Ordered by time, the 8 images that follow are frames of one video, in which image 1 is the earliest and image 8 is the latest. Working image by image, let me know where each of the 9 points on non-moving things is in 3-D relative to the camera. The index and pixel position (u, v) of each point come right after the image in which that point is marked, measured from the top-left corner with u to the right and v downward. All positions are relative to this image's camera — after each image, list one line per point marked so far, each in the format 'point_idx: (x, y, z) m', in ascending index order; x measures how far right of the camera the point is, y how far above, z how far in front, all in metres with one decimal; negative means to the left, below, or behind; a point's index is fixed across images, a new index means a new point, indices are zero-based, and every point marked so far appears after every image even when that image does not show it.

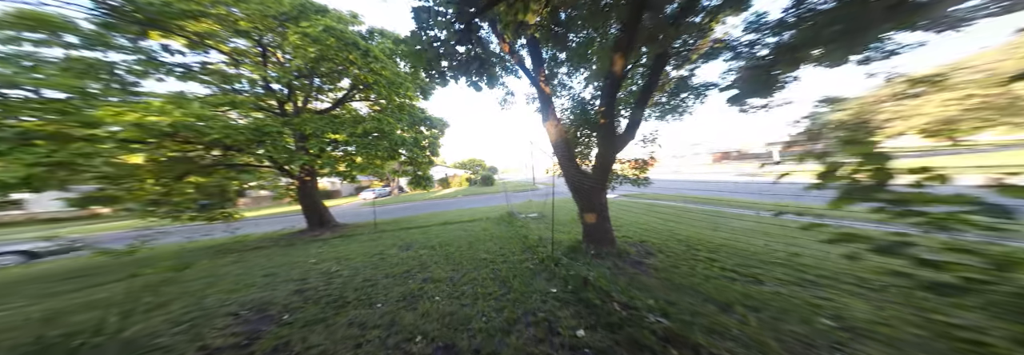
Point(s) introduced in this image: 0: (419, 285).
0: (-1.9, -2.3, +4.4) m
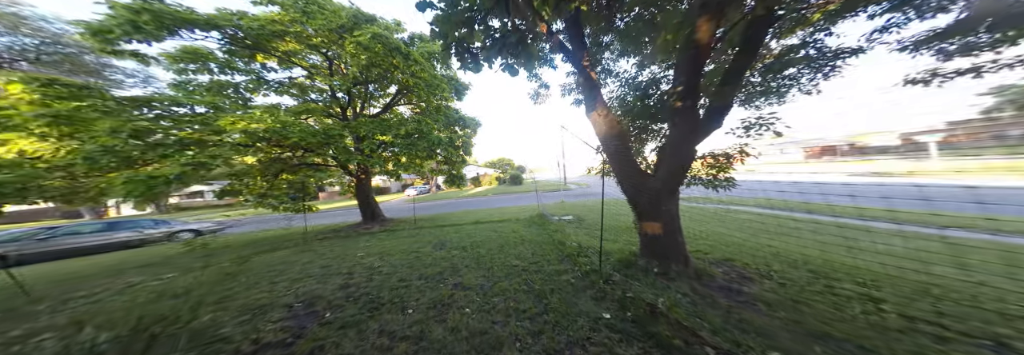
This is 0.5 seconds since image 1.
0: (-1.2, -2.2, +4.3) m
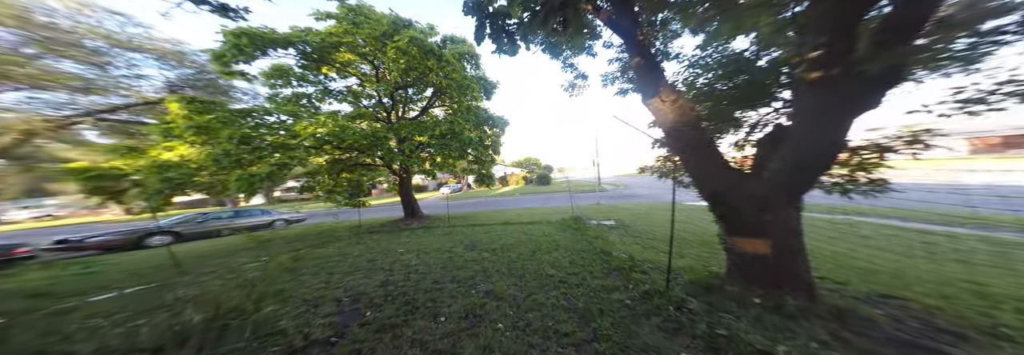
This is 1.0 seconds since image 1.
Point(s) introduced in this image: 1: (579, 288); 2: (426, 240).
0: (-0.6, -2.2, +4.1) m
1: (+1.2, -2.0, +4.0) m
2: (-3.0, -2.1, +7.6) m
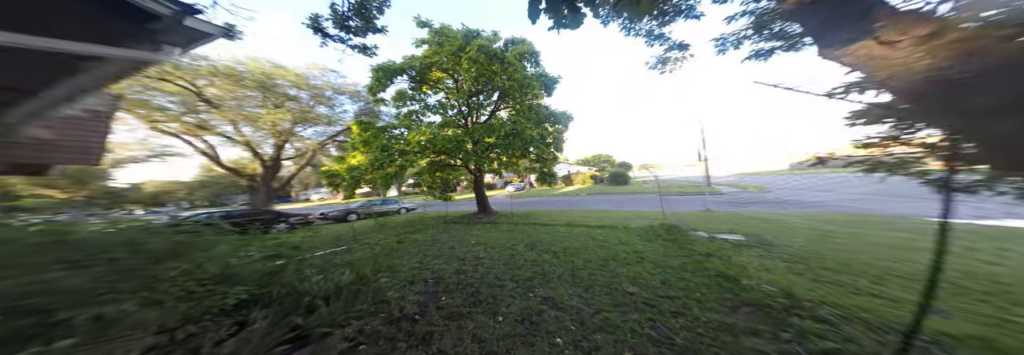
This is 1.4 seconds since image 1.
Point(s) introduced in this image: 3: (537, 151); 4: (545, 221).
0: (+0.5, -2.1, +3.6) m
1: (+2.2, -1.9, +3.0) m
2: (-0.7, -2.0, +7.7) m
3: (+1.3, +1.3, +11.1) m
4: (+1.3, -1.8, +9.3) m
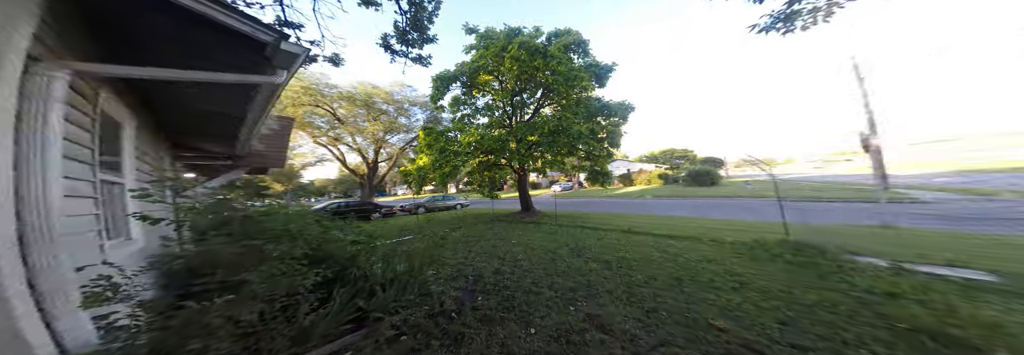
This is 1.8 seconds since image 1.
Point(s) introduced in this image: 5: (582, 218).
0: (+0.9, -1.9, +2.9) m
1: (+2.4, -1.7, +1.8) m
2: (+0.8, -1.9, +7.1) m
3: (+3.6, +1.3, +10.0) m
4: (+3.1, -1.7, +8.1) m
5: (+3.2, -1.8, +9.9) m
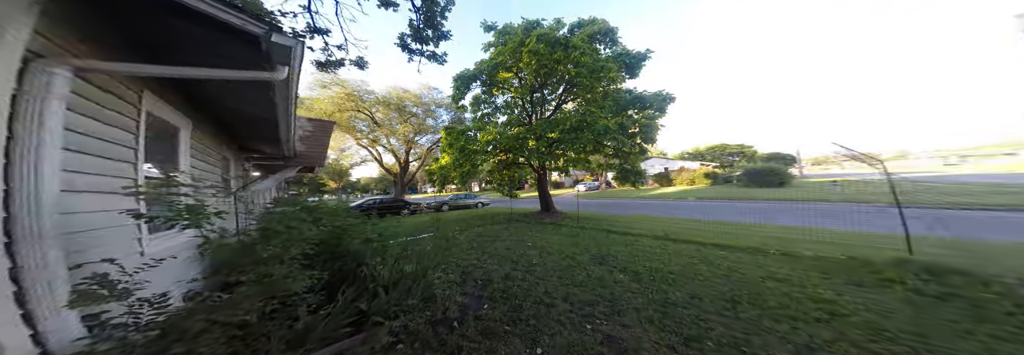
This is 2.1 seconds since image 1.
0: (+0.9, -1.7, +2.3) m
1: (+2.2, -1.5, +1.1) m
2: (+1.3, -1.8, +6.5) m
3: (+4.5, +1.3, +9.0) m
4: (+3.7, -1.7, +7.2) m
5: (+4.0, -1.8, +8.9) m
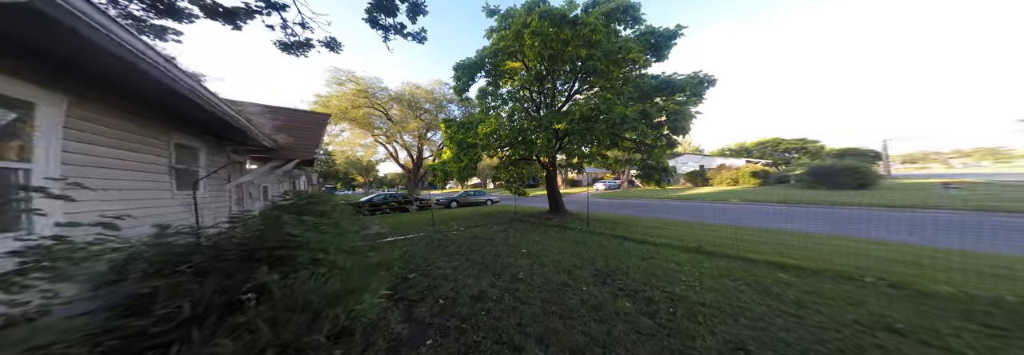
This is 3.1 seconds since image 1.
0: (+0.3, -1.7, +1.3) m
1: (+1.5, -1.5, 0.0) m
2: (+1.2, -1.7, +5.5) m
3: (+4.6, +1.4, +7.7) m
4: (+3.6, -1.6, +6.0) m
5: (+4.1, -1.7, +7.7) m
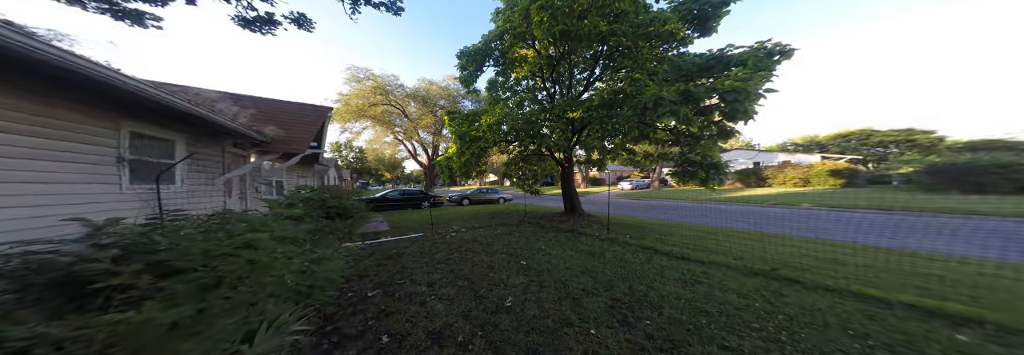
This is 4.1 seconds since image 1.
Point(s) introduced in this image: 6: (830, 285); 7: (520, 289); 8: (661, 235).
0: (-0.2, -1.6, +0.3) m
1: (+0.8, -1.4, -1.1) m
2: (+1.1, -1.6, +4.4) m
3: (+4.8, +1.5, +6.2) m
4: (+3.6, -1.5, +4.6) m
5: (+4.3, -1.6, +6.2) m
6: (+4.1, -1.4, +2.9) m
7: (+0.2, -1.6, +3.2) m
8: (+3.9, -1.6, +5.9) m
